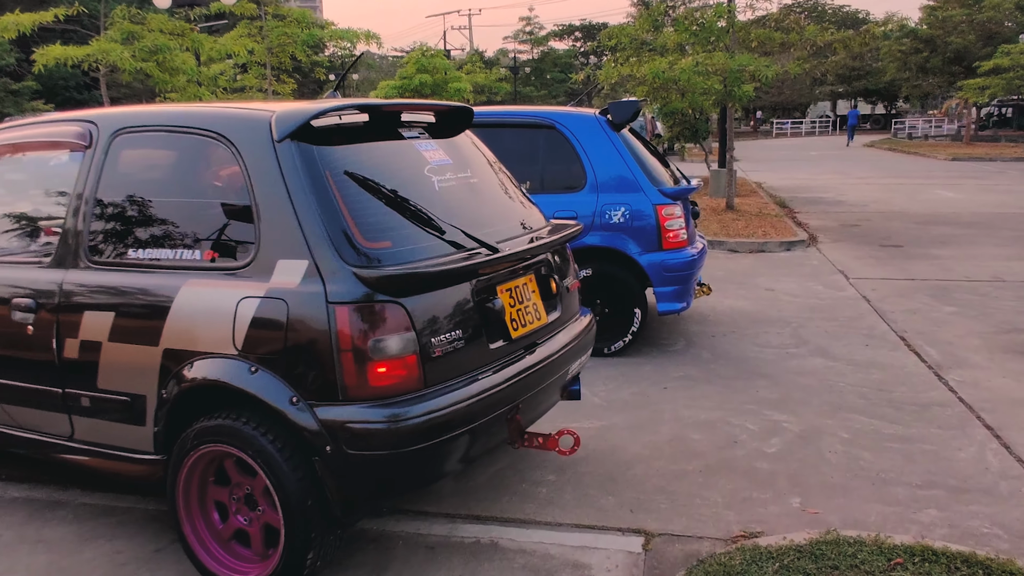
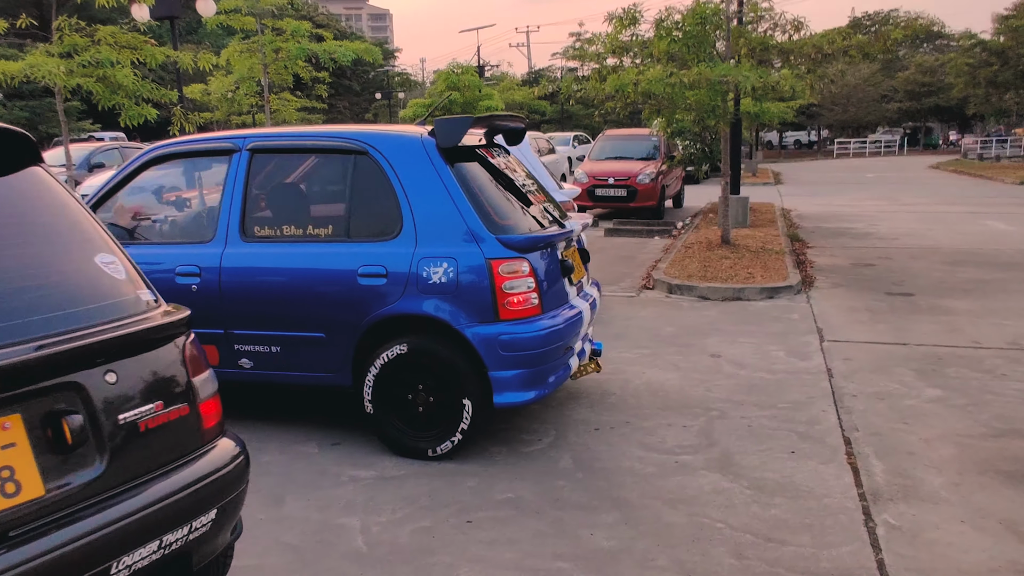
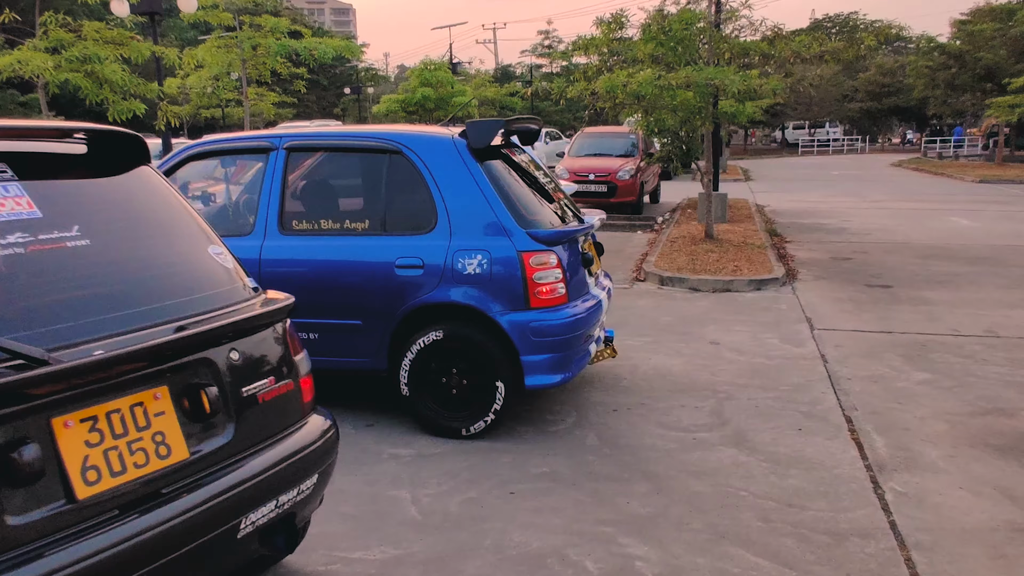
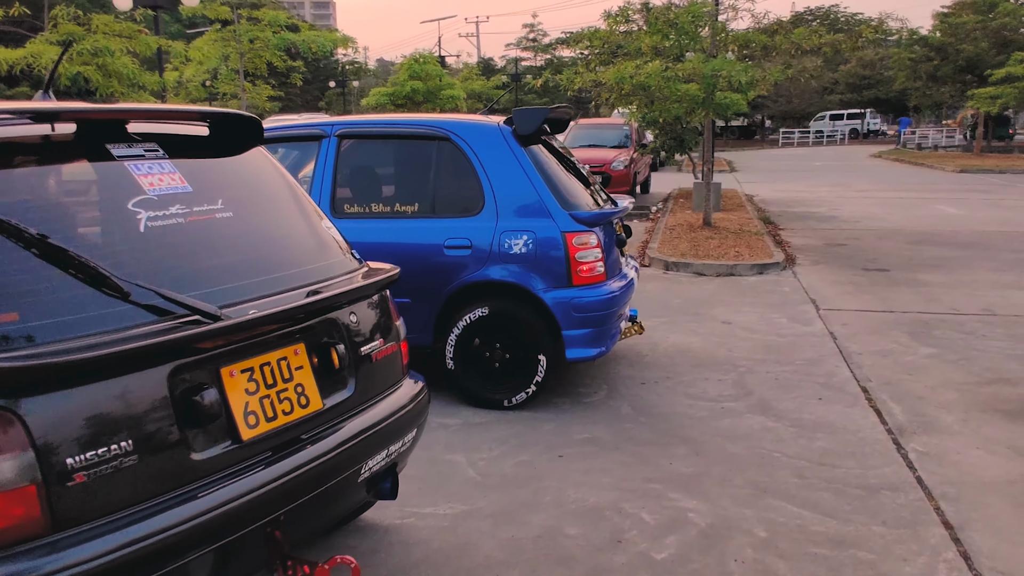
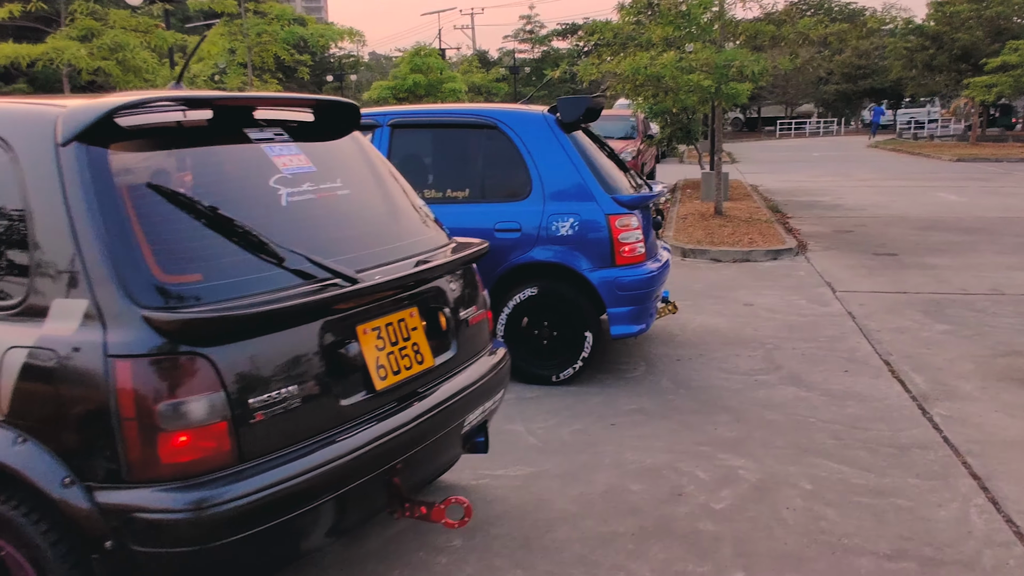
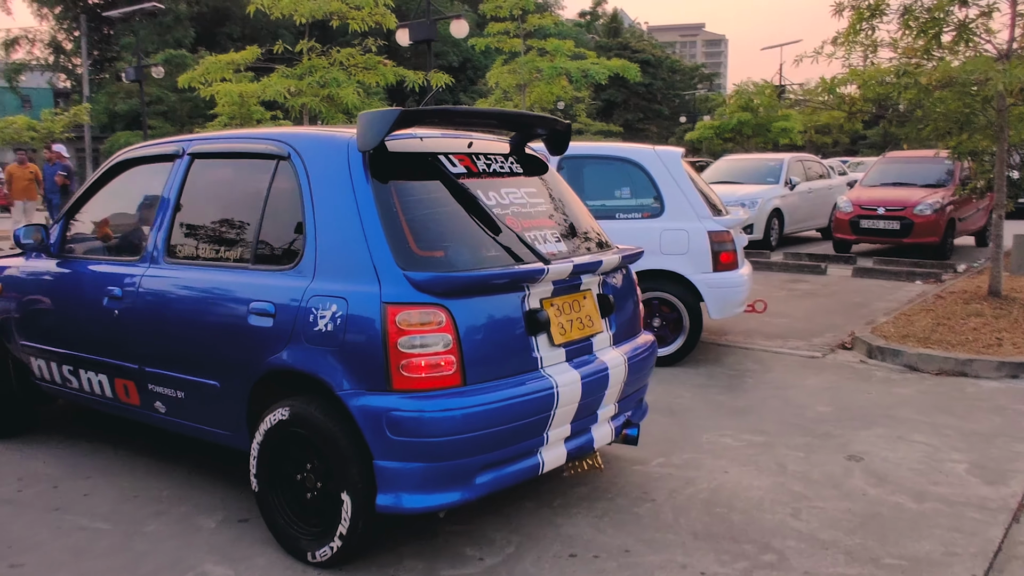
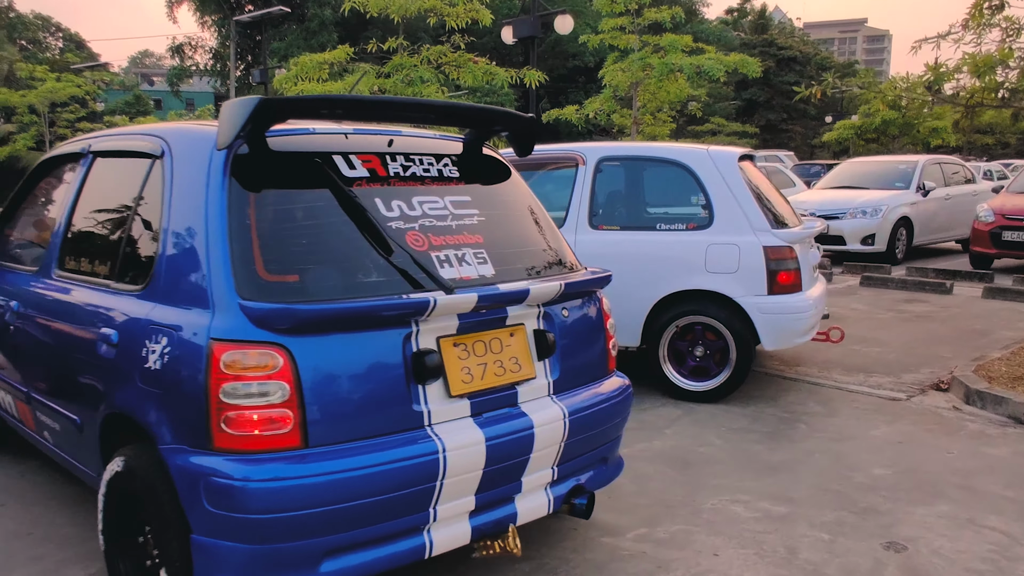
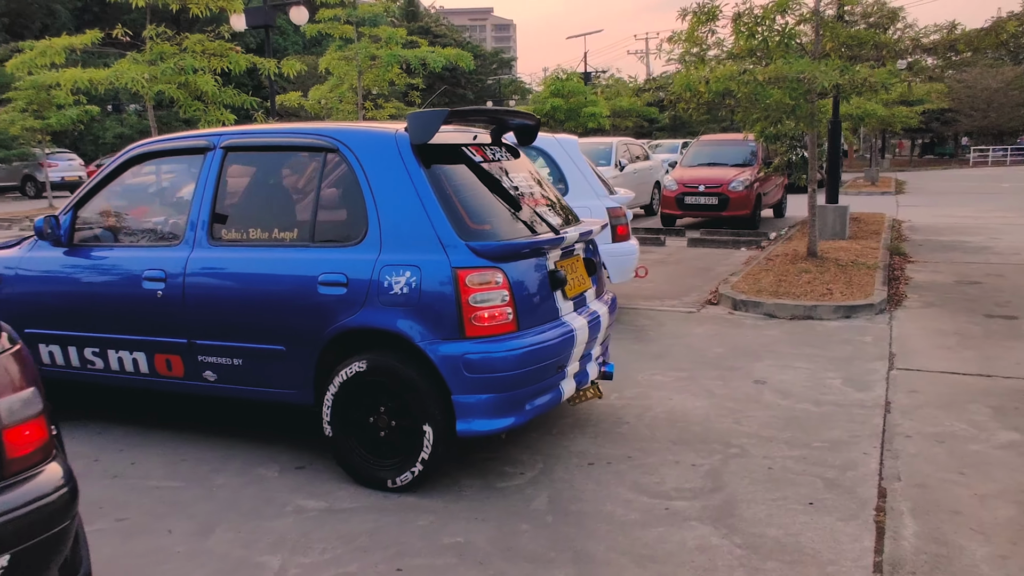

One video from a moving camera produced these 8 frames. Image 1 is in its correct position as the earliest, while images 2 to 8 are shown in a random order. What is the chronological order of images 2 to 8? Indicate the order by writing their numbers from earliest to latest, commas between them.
5, 4, 3, 2, 8, 6, 7
